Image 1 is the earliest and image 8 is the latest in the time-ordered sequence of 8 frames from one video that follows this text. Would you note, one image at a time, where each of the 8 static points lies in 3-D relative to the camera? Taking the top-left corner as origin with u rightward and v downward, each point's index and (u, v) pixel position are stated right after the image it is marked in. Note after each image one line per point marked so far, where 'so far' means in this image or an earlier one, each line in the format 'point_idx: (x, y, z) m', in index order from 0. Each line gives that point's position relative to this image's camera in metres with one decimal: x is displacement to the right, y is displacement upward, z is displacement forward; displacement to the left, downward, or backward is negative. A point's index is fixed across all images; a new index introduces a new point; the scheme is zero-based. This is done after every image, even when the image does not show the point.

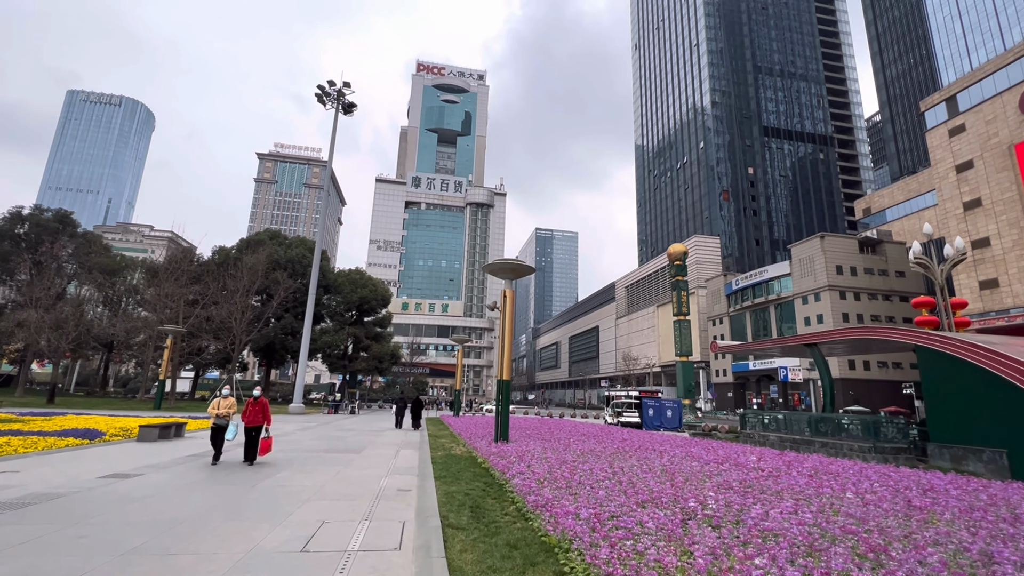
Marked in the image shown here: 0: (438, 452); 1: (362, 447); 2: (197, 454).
0: (-1.4, -3.1, +8.8) m
1: (-3.0, -3.2, +9.2) m
2: (-5.1, -2.7, +7.5) m
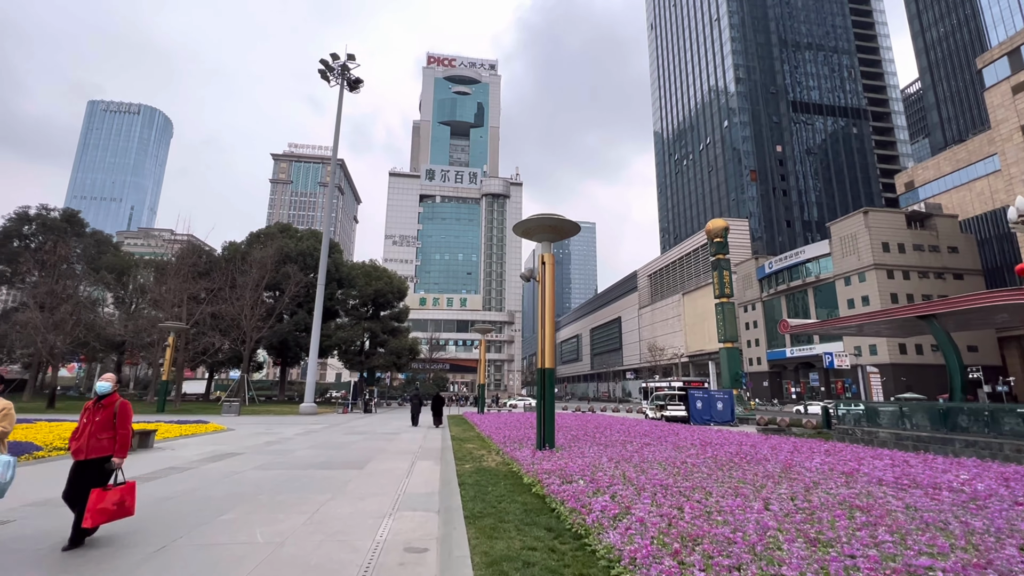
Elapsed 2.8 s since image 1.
0: (-0.7, -2.5, +6.7) m
1: (-2.3, -2.6, +7.1) m
2: (-4.4, -2.2, +5.5) m
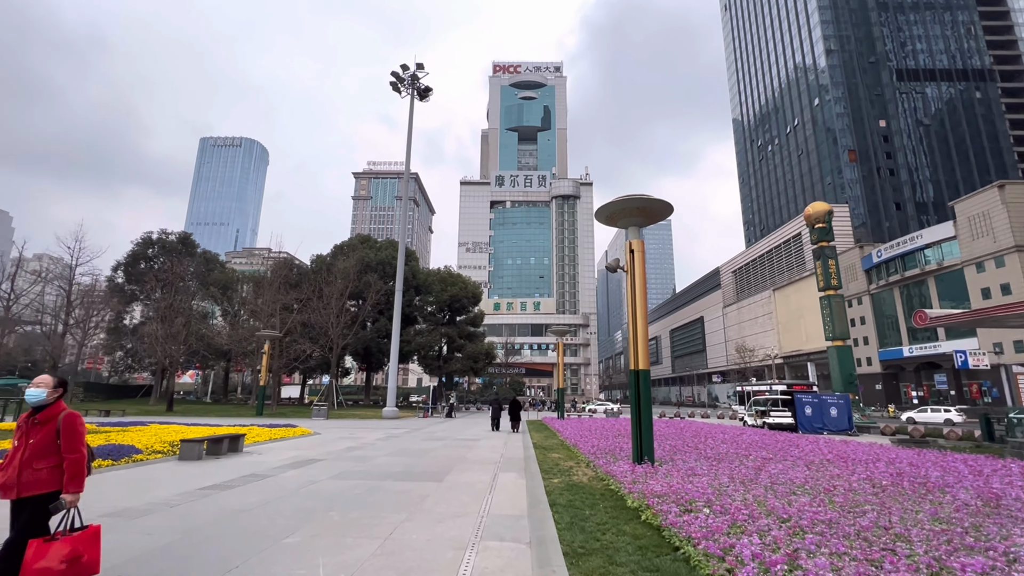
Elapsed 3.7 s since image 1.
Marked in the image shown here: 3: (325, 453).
0: (+0.5, -2.4, +5.9) m
1: (-1.0, -2.6, +6.6) m
2: (-3.4, -2.3, +5.4) m
3: (-3.4, -3.0, +8.5) m
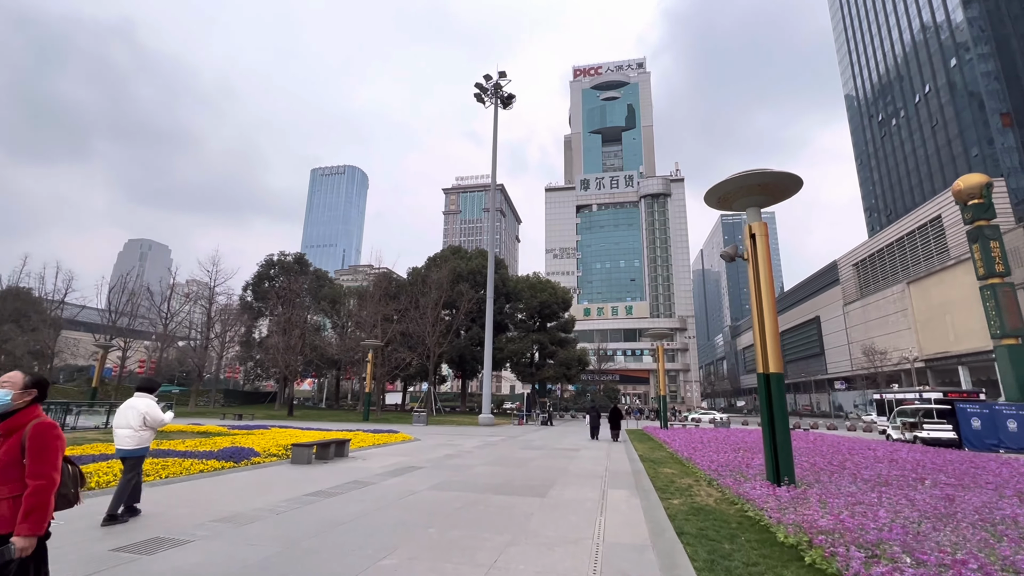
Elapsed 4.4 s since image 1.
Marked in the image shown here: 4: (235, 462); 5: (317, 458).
0: (+1.8, -2.3, +5.2) m
1: (+0.4, -2.6, +6.1) m
2: (-2.2, -2.3, +5.3) m
3: (-1.6, -3.1, +8.4) m
4: (-4.2, -2.6, +7.0) m
5: (-3.3, -2.9, +7.9) m
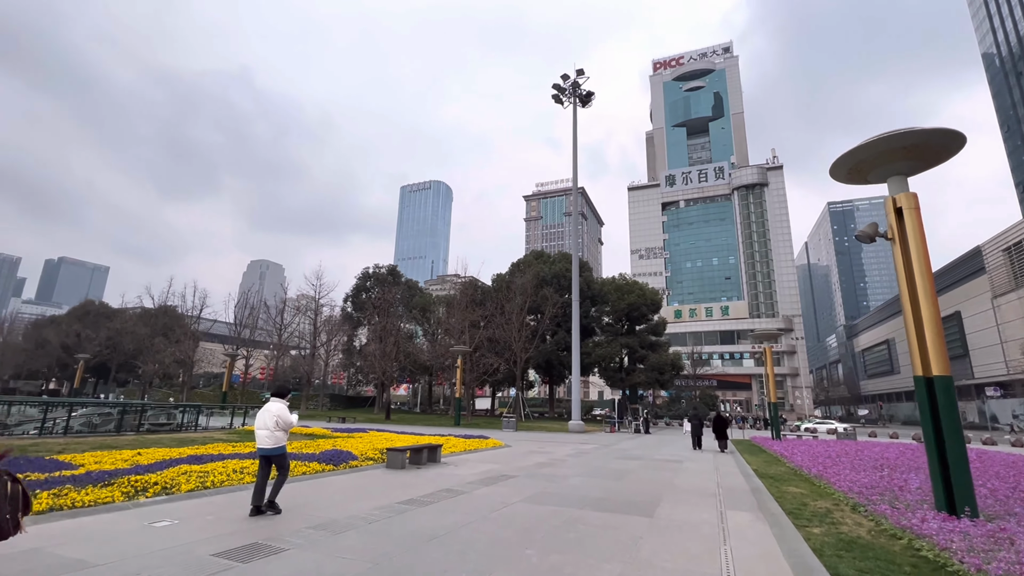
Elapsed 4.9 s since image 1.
0: (+2.8, -2.2, +4.3) m
1: (+1.6, -2.5, +5.5) m
2: (-1.1, -2.3, +5.2) m
3: (+0.1, -3.1, +8.1) m
4: (-2.7, -2.7, +7.1) m
5: (-1.7, -3.0, +7.9) m
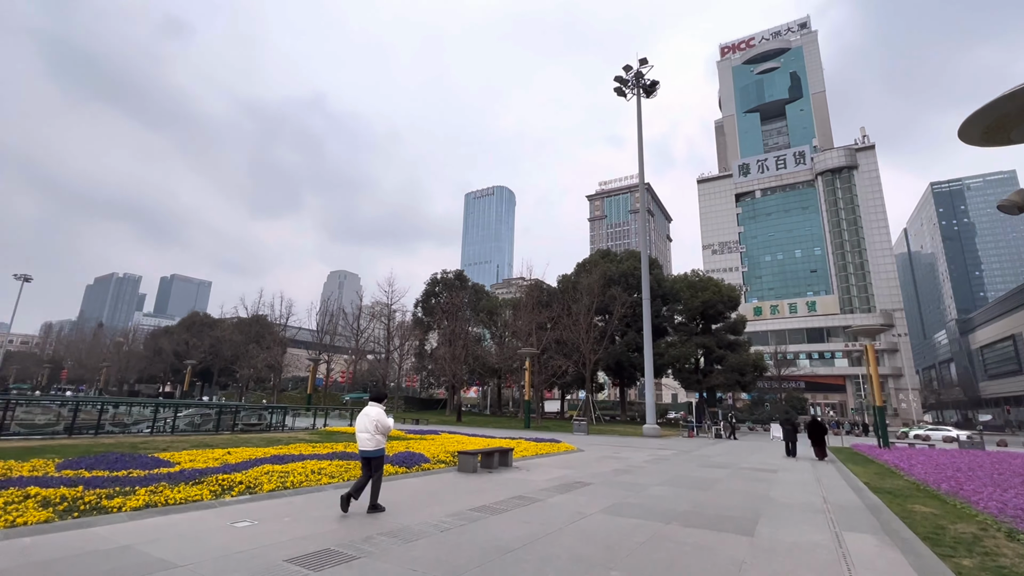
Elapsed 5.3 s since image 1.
0: (+3.4, -2.1, +3.6) m
1: (+2.5, -2.4, +4.9) m
2: (-0.2, -2.3, +4.9) m
3: (+1.3, -3.1, +7.7) m
4: (-1.6, -2.7, +7.1) m
5: (-0.5, -3.0, +7.7) m
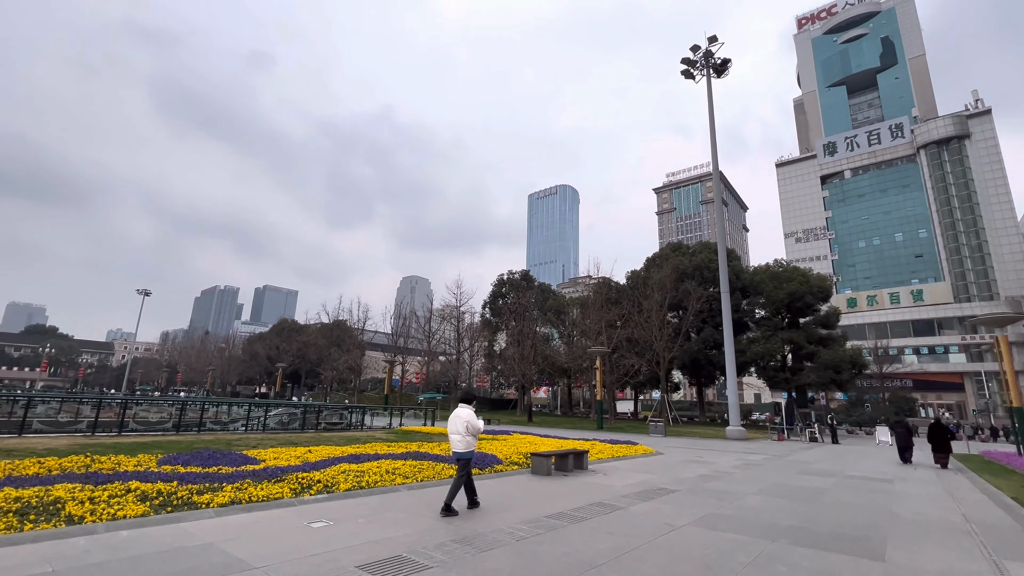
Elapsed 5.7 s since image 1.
0: (+4.0, -1.9, +2.7) m
1: (+3.2, -2.2, +4.2) m
2: (+0.5, -2.2, +4.6) m
3: (+2.5, -2.9, +7.1) m
4: (-0.5, -2.7, +7.0) m
5: (+0.7, -2.9, +7.4) m
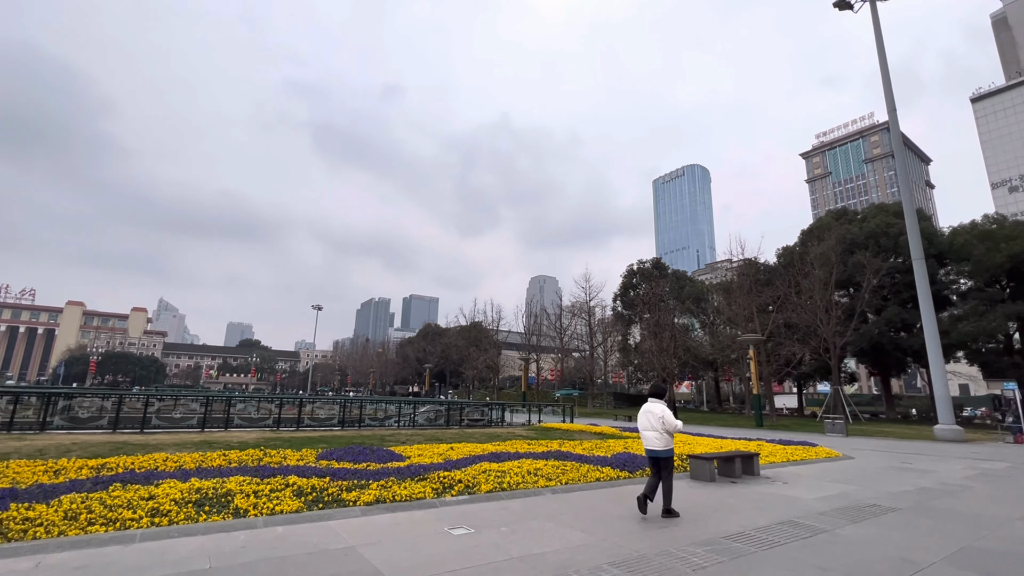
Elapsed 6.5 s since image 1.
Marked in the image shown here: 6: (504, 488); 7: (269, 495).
0: (+4.6, -1.4, +0.9) m
1: (+4.3, -1.7, +2.5) m
2: (+1.9, -2.0, +3.7) m
3: (+4.5, -2.4, +5.5) m
4: (+1.6, -2.4, +6.2) m
5: (+2.8, -2.5, +6.3) m
6: (-0.1, -2.2, +5.1) m
7: (-2.2, -1.8, +4.2) m
